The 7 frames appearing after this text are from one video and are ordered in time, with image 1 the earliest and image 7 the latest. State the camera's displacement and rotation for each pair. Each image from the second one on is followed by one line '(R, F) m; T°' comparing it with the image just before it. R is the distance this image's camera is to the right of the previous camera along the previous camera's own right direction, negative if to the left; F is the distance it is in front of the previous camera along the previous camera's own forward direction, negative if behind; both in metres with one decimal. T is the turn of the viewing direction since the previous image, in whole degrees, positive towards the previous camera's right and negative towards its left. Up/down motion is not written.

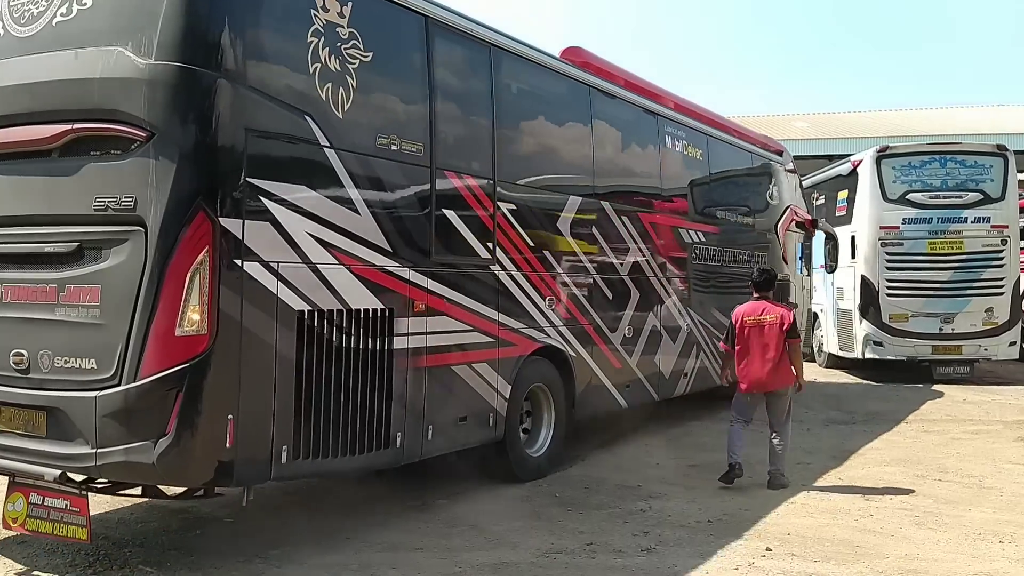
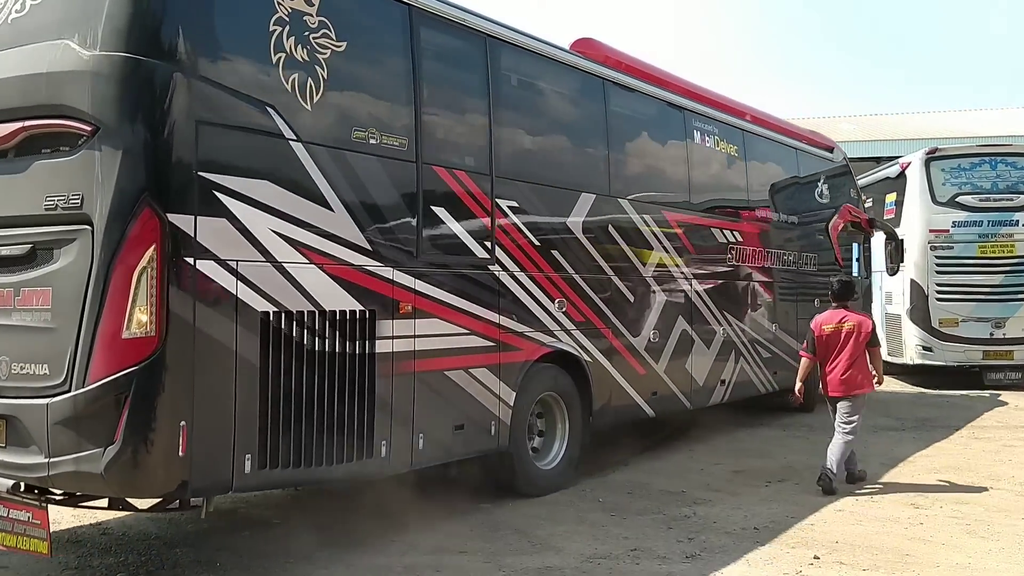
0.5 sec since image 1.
(+0.5, +0.3) m; -5°
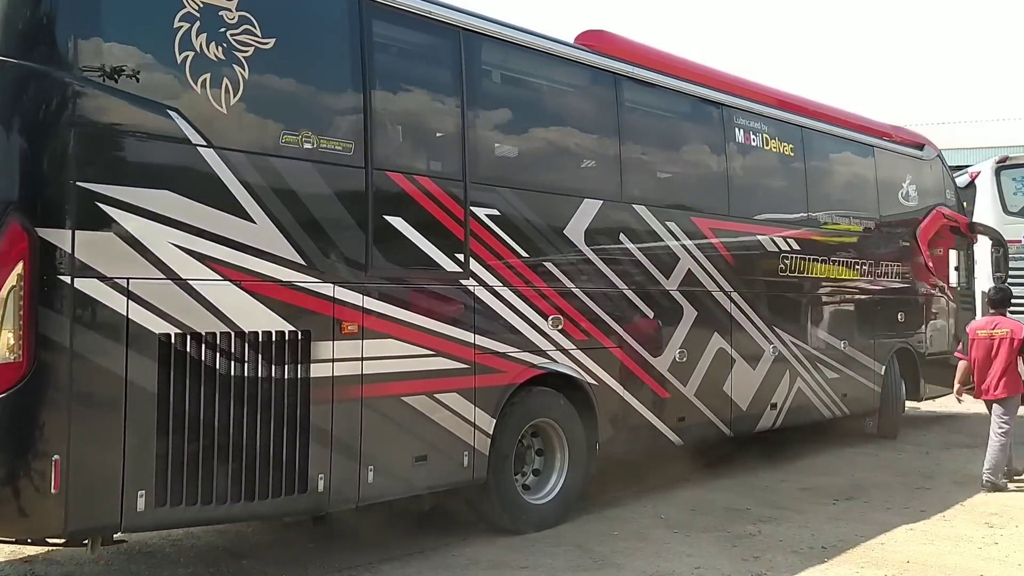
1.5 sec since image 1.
(+0.9, +0.6) m; -8°
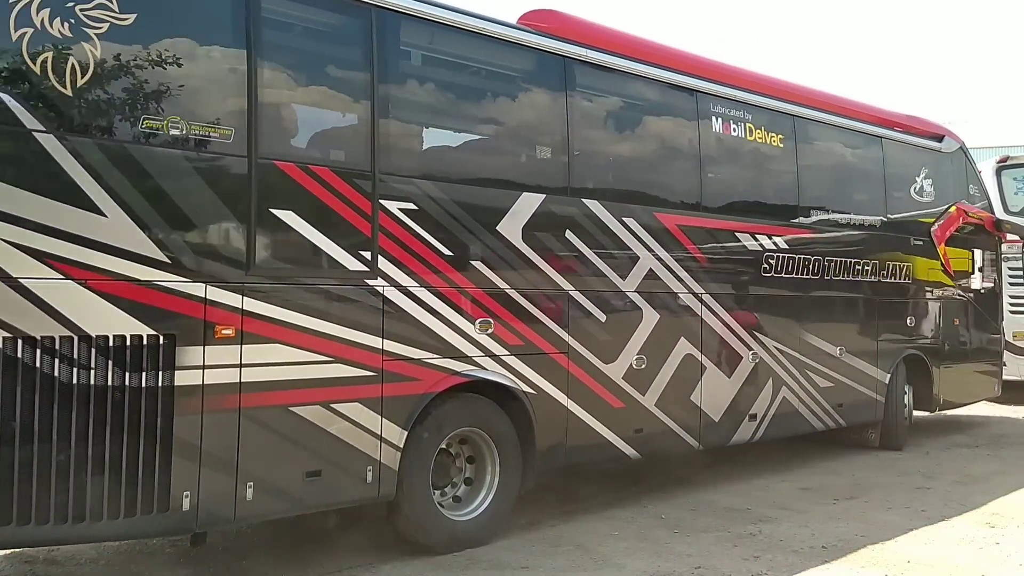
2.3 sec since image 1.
(+0.8, +0.5) m; -3°
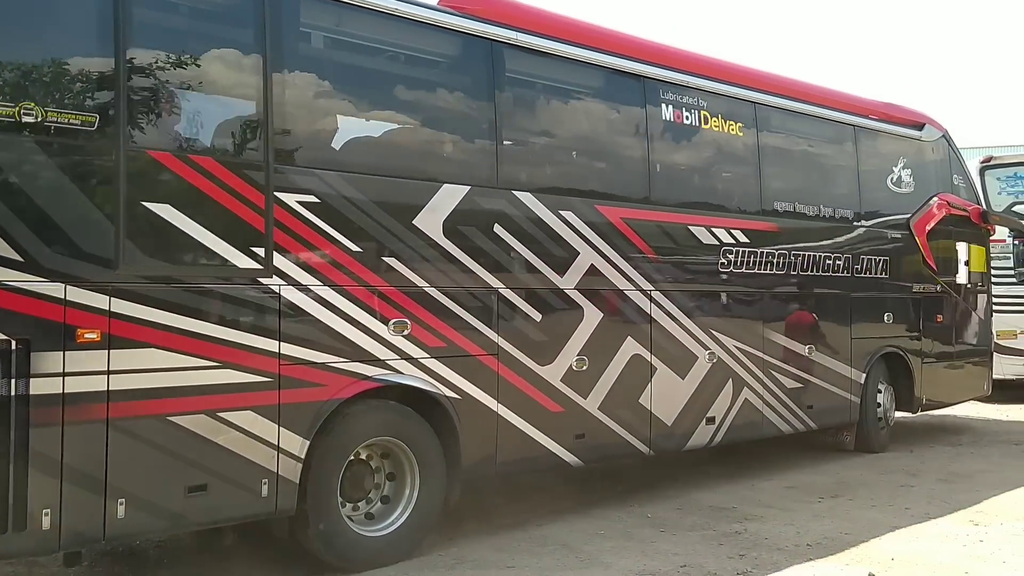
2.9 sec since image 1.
(+0.6, +0.4) m; -1°
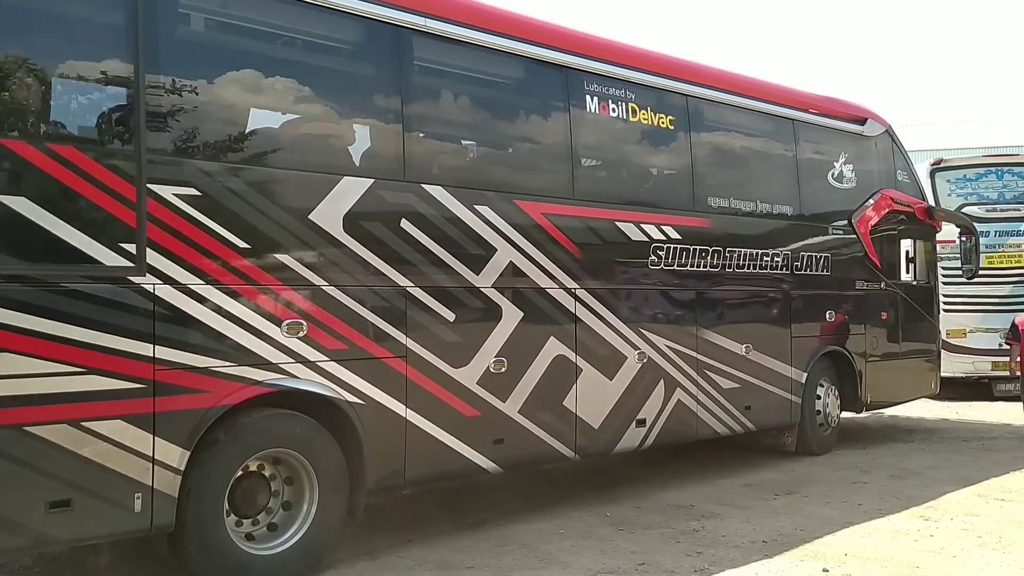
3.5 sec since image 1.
(+0.4, +0.3) m; +2°
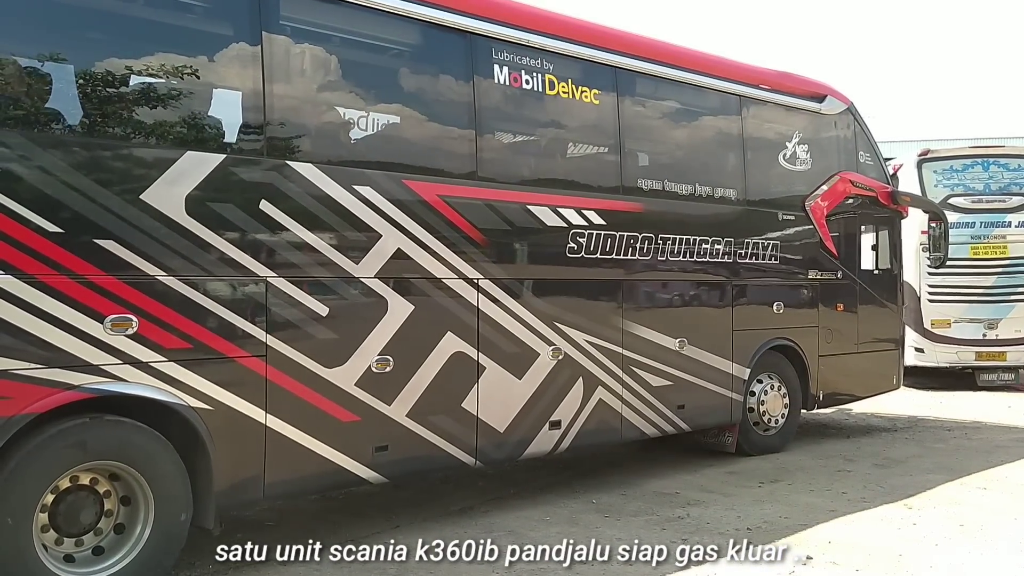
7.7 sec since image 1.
(+0.7, +0.6) m; 0°
